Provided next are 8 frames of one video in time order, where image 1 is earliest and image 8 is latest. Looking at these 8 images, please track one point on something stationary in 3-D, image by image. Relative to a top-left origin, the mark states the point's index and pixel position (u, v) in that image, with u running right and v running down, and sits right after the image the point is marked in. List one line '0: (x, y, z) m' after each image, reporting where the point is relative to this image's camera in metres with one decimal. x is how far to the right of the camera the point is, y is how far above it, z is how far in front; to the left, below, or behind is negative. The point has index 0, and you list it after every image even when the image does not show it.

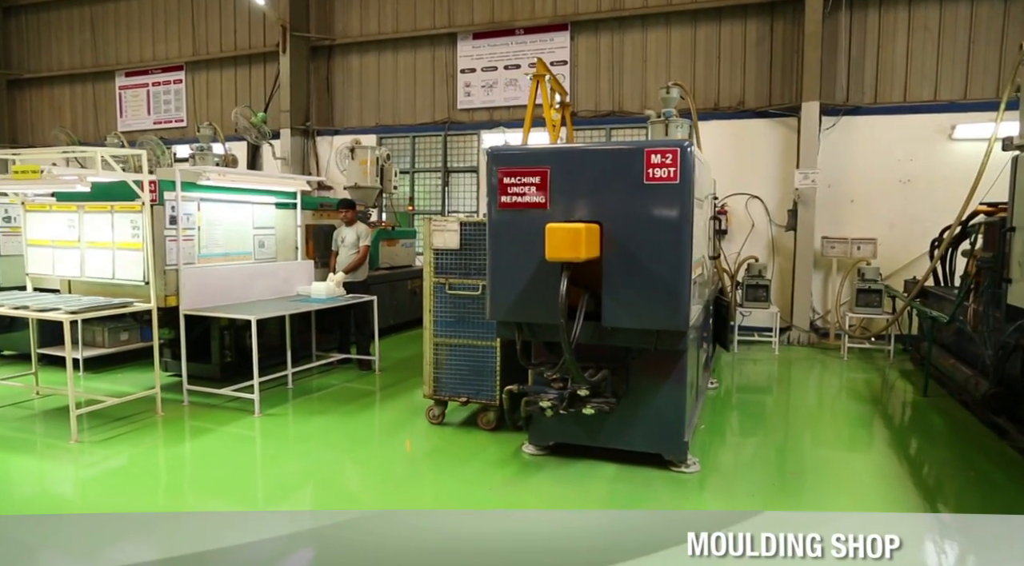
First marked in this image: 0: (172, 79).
0: (-4.8, +2.9, +9.4) m
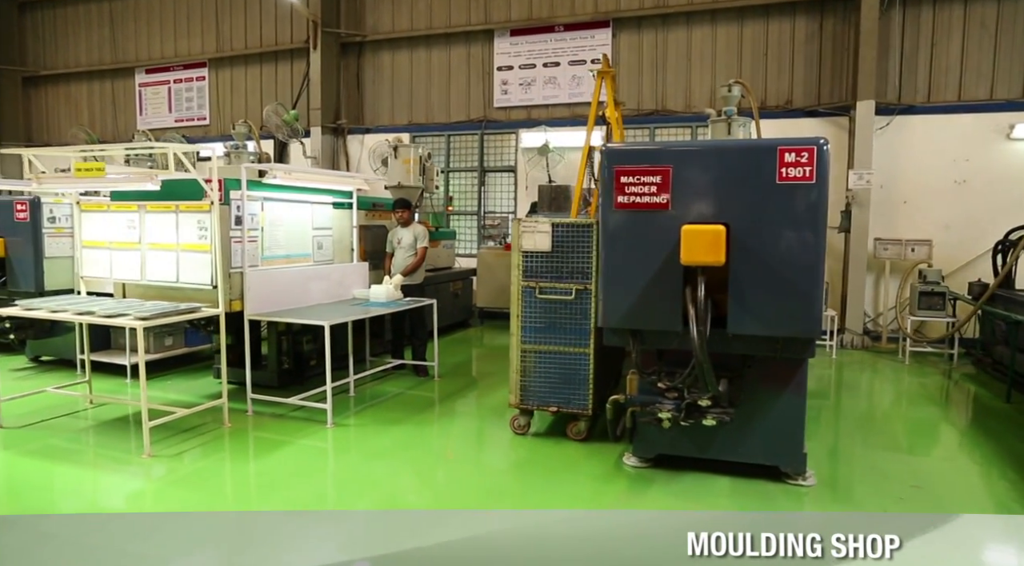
0: (-4.3, +2.8, +9.2) m
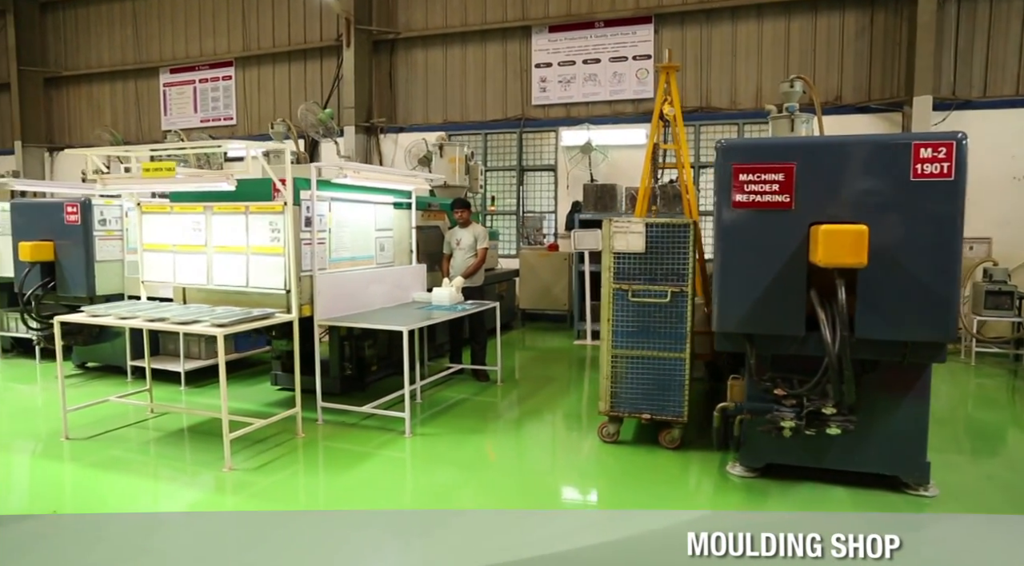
0: (-3.9, +2.8, +9.0) m
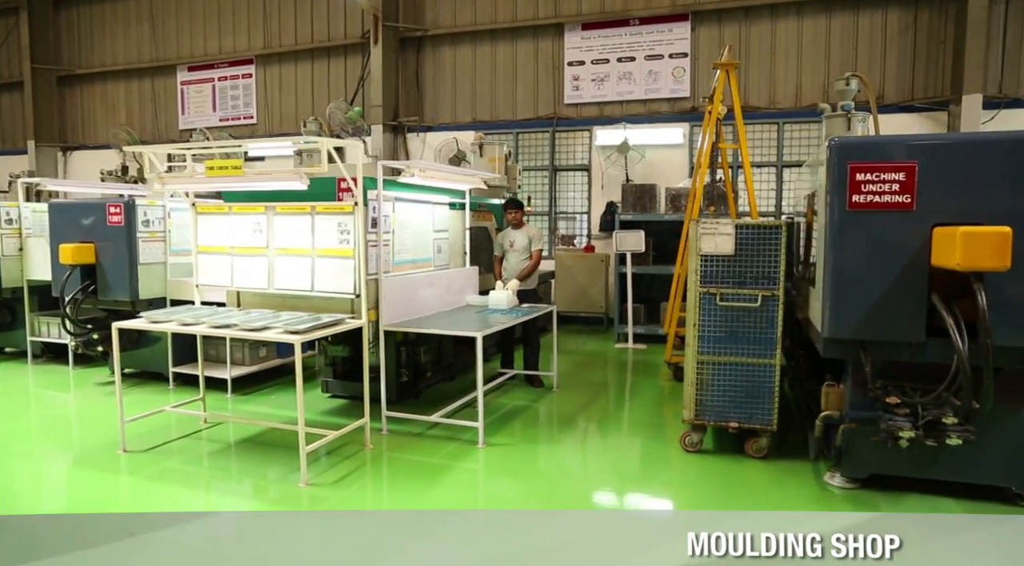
0: (-3.6, +2.8, +8.8) m
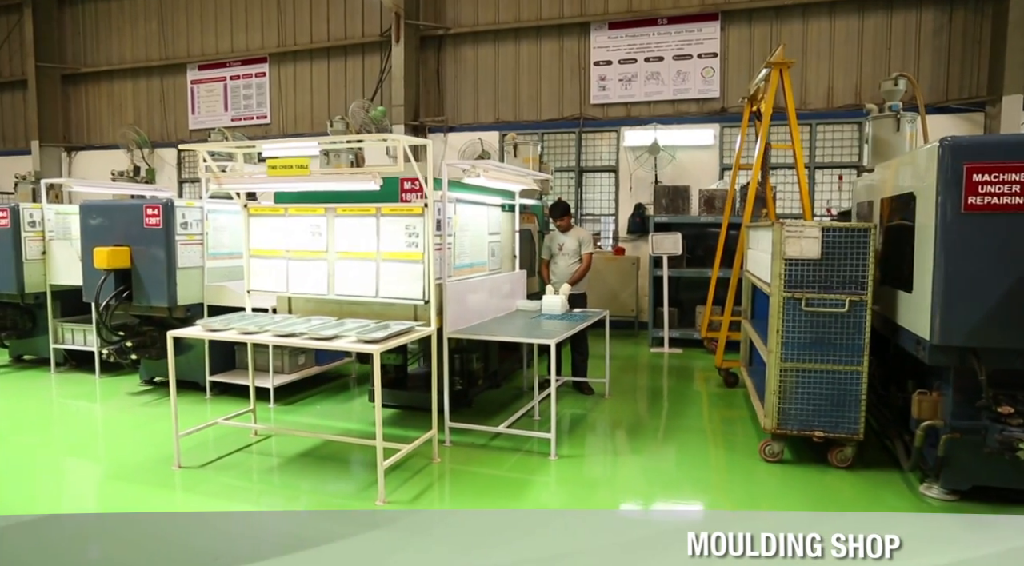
0: (-3.3, +2.7, +8.6) m
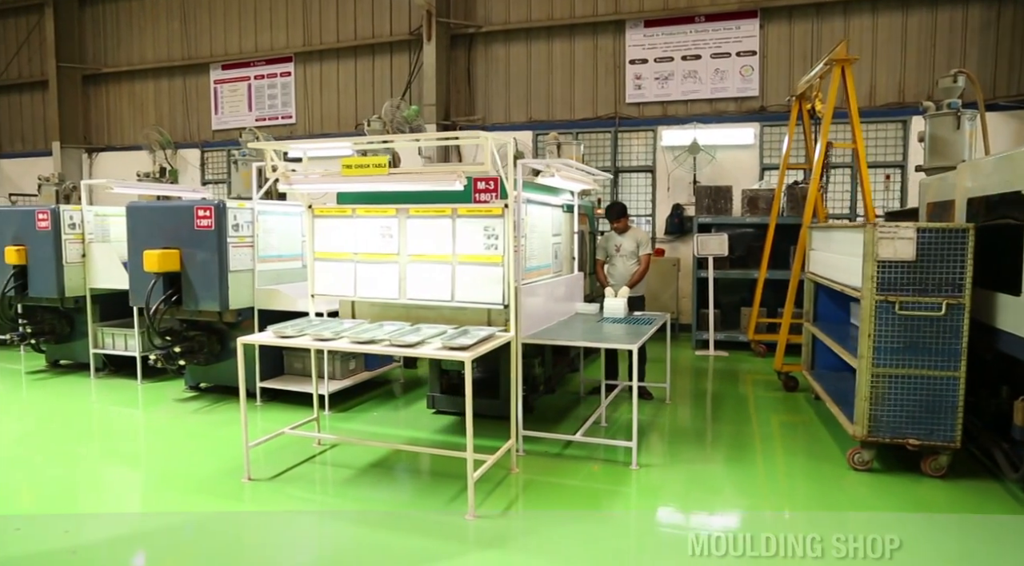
0: (-2.9, +2.7, +8.5) m
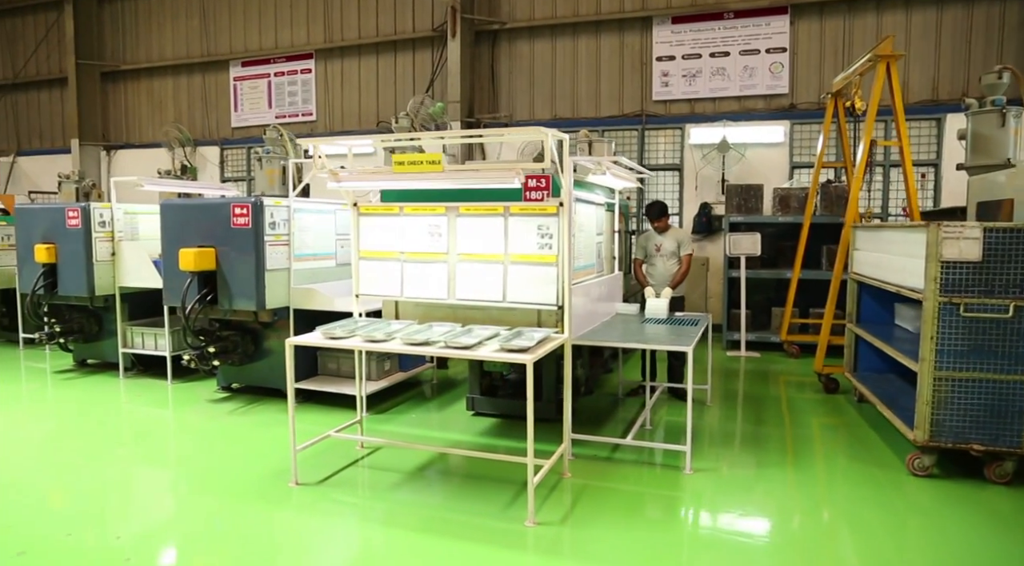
0: (-2.7, +2.7, +8.4) m
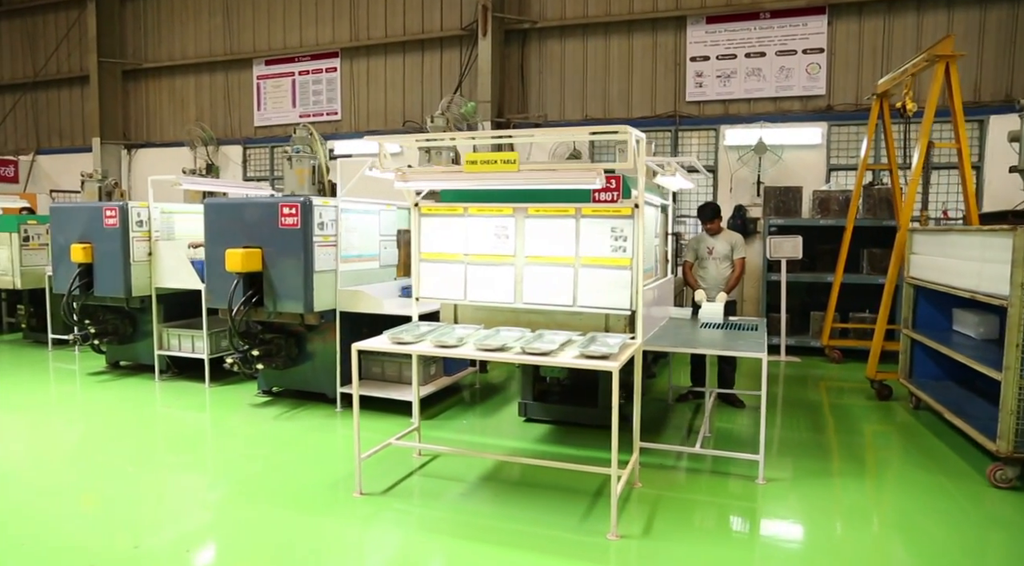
0: (-2.3, +2.7, +8.3) m
